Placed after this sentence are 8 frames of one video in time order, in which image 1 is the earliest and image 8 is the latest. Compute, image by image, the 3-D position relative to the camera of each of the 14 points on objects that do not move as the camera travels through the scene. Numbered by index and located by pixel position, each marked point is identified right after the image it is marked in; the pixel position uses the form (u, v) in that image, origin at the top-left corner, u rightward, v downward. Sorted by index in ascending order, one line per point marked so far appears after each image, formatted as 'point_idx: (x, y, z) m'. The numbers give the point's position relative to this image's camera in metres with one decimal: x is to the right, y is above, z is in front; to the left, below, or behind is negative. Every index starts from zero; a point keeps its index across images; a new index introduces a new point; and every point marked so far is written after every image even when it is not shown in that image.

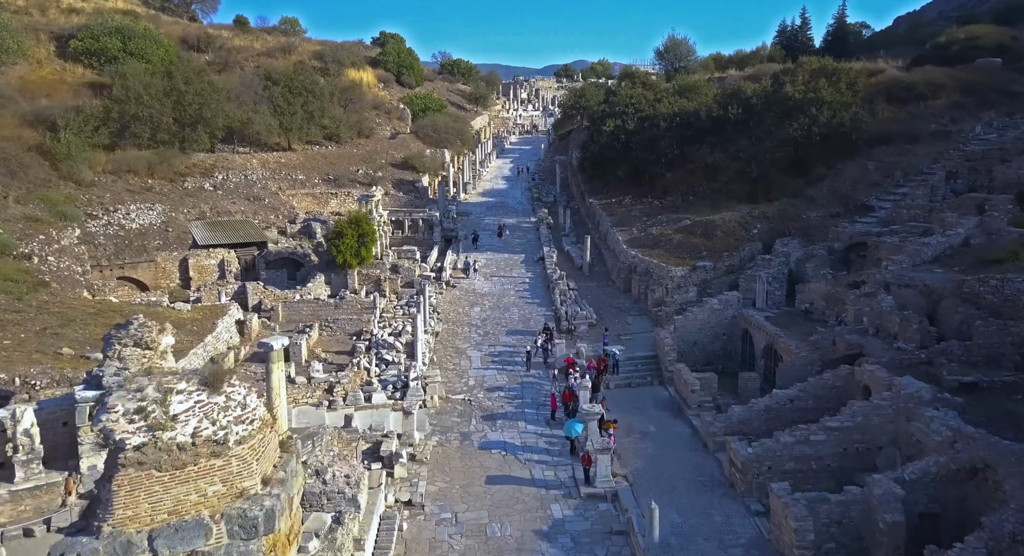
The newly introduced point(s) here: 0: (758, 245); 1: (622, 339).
0: (+6.3, +0.9, +18.9) m
1: (+2.4, -1.4, +16.2) m
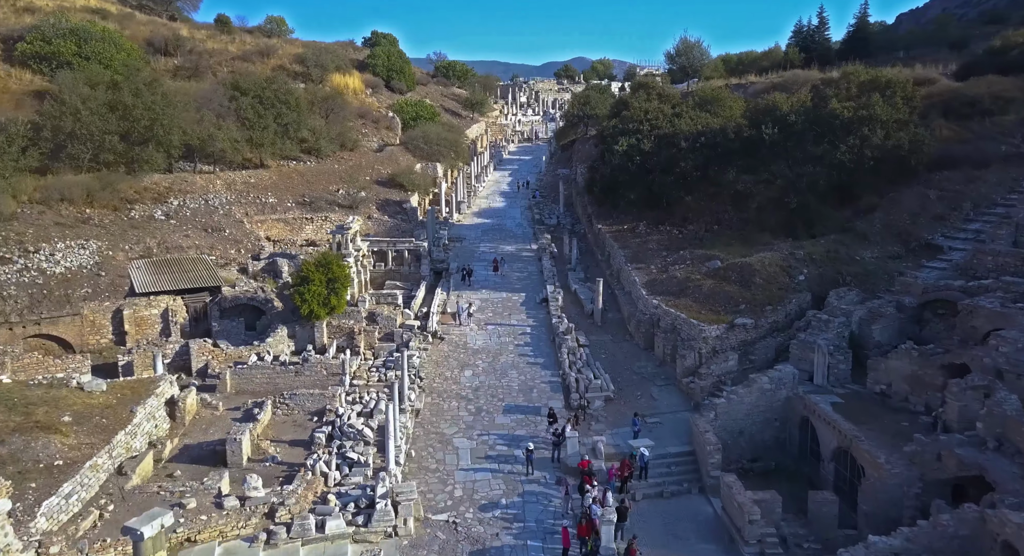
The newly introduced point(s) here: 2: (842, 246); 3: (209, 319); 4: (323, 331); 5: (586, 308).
0: (+6.3, -0.4, +15.7) m
1: (+2.4, -2.6, +13.0) m
2: (+7.9, +0.8, +17.5) m
3: (-7.3, -1.0, +17.6) m
4: (-4.4, -1.2, +17.1) m
5: (+1.9, -0.8, +18.8) m
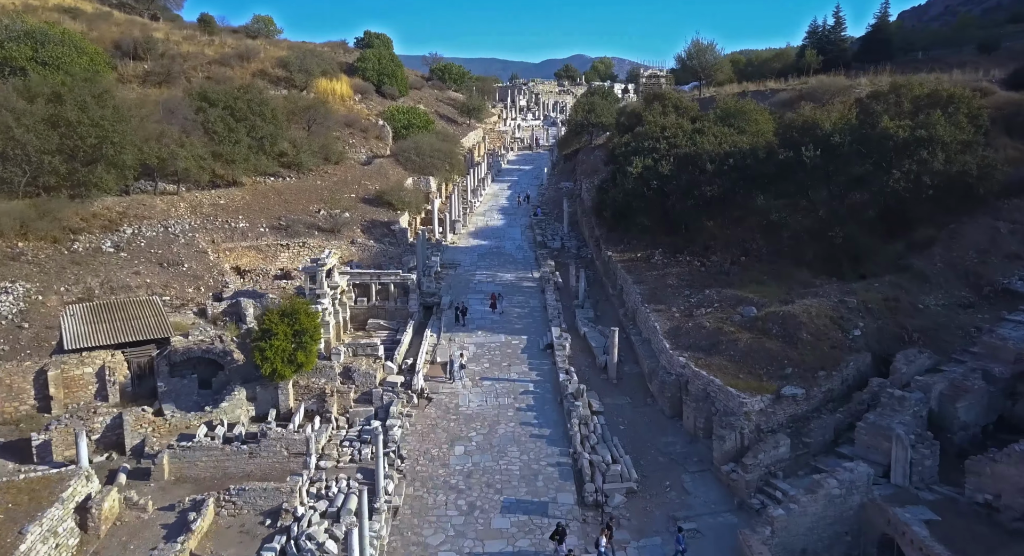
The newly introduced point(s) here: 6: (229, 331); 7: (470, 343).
0: (+6.3, -1.4, +13.1) m
1: (+2.4, -3.6, +10.3) m
2: (+7.9, -0.3, +14.8) m
3: (-7.3, -2.0, +14.9) m
4: (-4.4, -2.3, +14.5) m
5: (+1.9, -1.8, +16.2) m
6: (-6.4, -1.2, +16.5) m
7: (-1.0, -1.6, +17.9) m
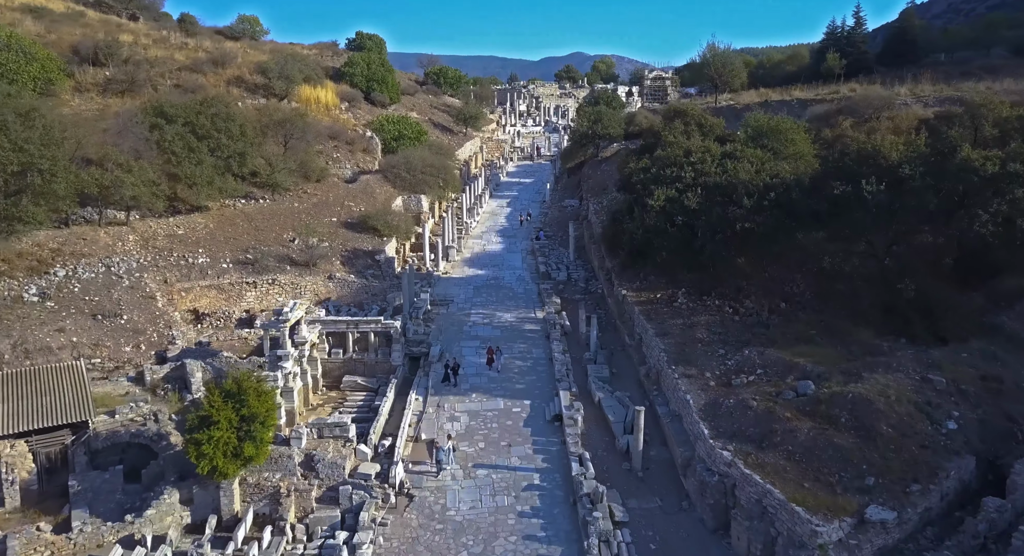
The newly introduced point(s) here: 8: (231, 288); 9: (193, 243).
0: (+6.3, -2.5, +10.2) m
1: (+2.4, -4.7, +7.4) m
2: (+7.9, -1.4, +11.9) m
3: (-7.3, -3.1, +12.0) m
4: (-4.4, -3.4, +11.6) m
5: (+1.9, -2.9, +13.3) m
6: (-6.4, -2.4, +13.6) m
7: (-1.0, -2.7, +15.0) m
8: (-7.3, -0.3, +19.0) m
9: (-8.7, +0.9, +20.0) m
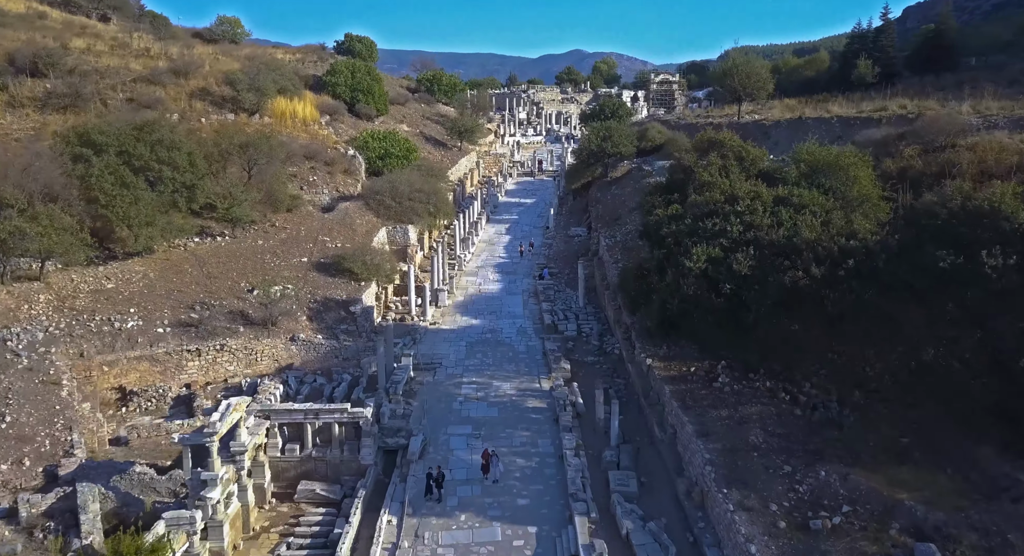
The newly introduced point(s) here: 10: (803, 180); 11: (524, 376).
0: (+6.3, -4.0, +6.6) m
1: (+2.4, -6.2, +3.9) m
2: (+7.9, -2.9, +8.4) m
3: (-7.2, -4.6, +8.4) m
4: (-4.4, -4.9, +8.0) m
5: (+1.9, -4.4, +9.7) m
6: (-6.4, -3.8, +10.0) m
7: (-1.0, -4.2, +11.4) m
8: (-7.3, -1.7, +15.4) m
9: (-8.7, -0.5, +16.4) m
10: (+6.1, +2.1, +15.4) m
11: (+0.3, -2.3, +17.3) m
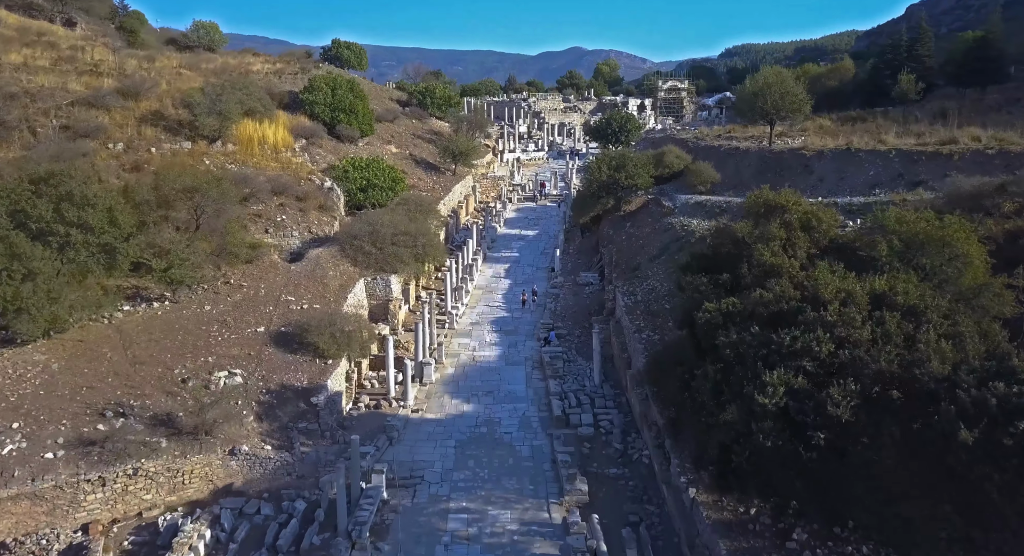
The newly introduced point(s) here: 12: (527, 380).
0: (+6.4, -5.8, +2.8) m
1: (+2.5, -8.0, +0.1) m
2: (+7.9, -4.7, +4.6) m
3: (-7.2, -6.4, +4.7) m
4: (-4.4, -6.6, +4.2) m
5: (+2.0, -6.2, +5.9) m
6: (-6.3, -5.6, +6.3) m
7: (-1.0, -6.0, +7.6) m
8: (-7.3, -3.5, +11.6) m
9: (-8.7, -2.3, +12.6) m
10: (+6.2, +0.3, +11.6) m
11: (+0.3, -4.1, +13.5) m
12: (+0.4, -2.6, +18.4) m
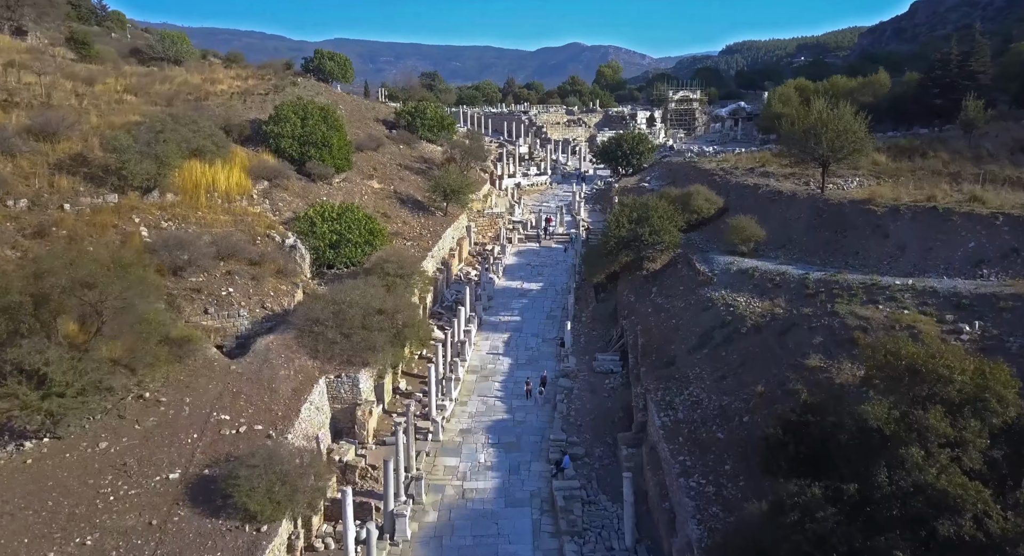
0: (+6.4, -8.1, -1.7) m
1: (+2.5, -10.4, -4.5) m
2: (+8.0, -7.0, 0.0) m
3: (-7.2, -8.7, +0.1) m
4: (-4.3, -9.0, -0.4) m
5: (+2.0, -8.5, +1.4) m
6: (-6.3, -7.9, +1.7) m
7: (-0.9, -8.3, +3.1) m
8: (-7.2, -5.8, +7.0) m
9: (-8.6, -4.6, +8.0) m
10: (+6.2, -2.0, +7.0) m
11: (+0.4, -6.4, +8.9) m
12: (+0.4, -4.9, +13.8) m
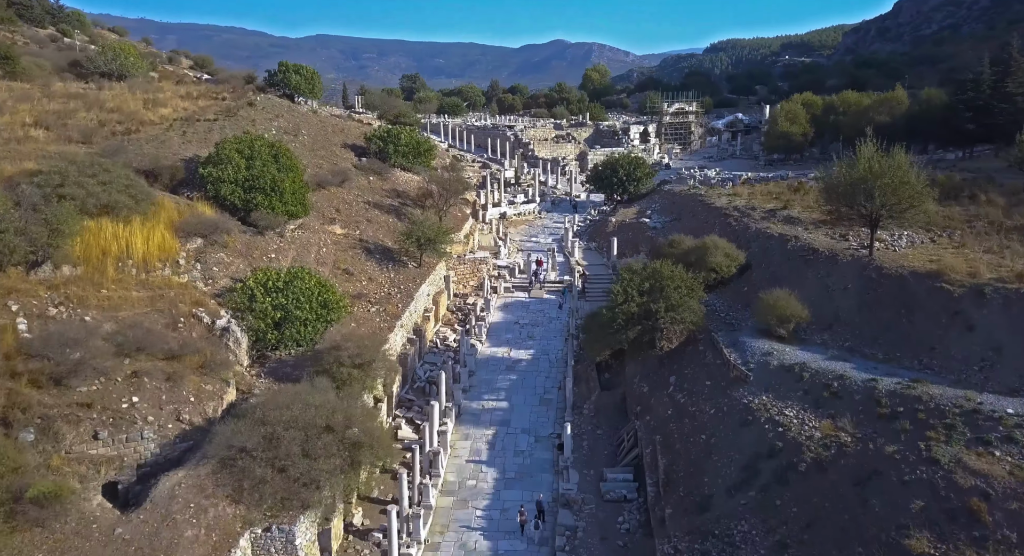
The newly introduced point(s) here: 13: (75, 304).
0: (+6.6, -10.3, -5.7) m
1: (+2.8, -12.5, -8.5) m
2: (+8.1, -9.1, -3.9) m
3: (-7.0, -10.9, -4.2) m
4: (-4.2, -11.1, -4.6) m
5: (+2.1, -10.7, -2.7) m
6: (-6.2, -10.1, -2.6) m
7: (-0.9, -10.4, -1.1) m
8: (-7.3, -8.0, +2.8) m
9: (-8.7, -6.7, +3.7) m
10: (+6.2, -4.1, +3.0) m
11: (+0.3, -8.5, +4.8) m
12: (+0.3, -7.0, +9.7) m
13: (-9.5, -0.6, +16.0) m
